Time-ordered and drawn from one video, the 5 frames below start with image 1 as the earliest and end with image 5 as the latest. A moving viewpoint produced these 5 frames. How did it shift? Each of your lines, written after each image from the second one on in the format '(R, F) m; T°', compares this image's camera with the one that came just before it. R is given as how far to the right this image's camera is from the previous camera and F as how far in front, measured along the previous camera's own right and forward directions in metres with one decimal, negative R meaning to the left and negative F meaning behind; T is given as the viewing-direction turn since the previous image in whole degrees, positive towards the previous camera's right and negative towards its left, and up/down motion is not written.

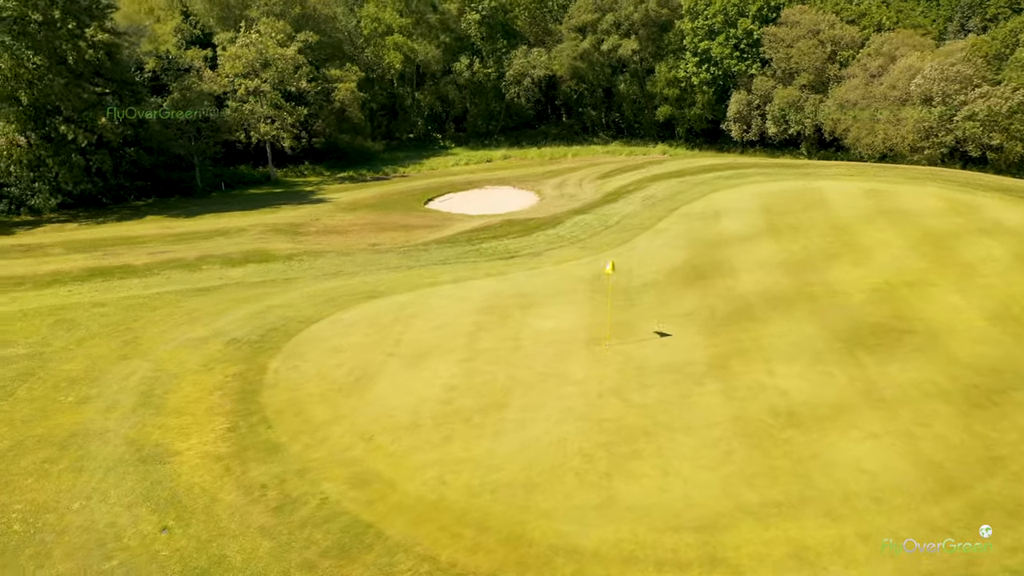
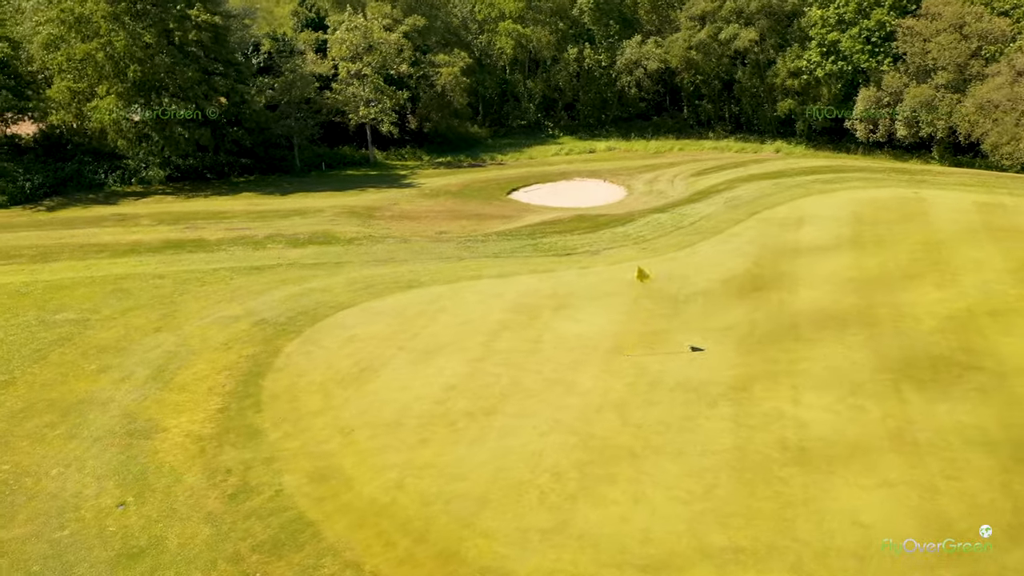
(+2.8, +0.9) m; -9°
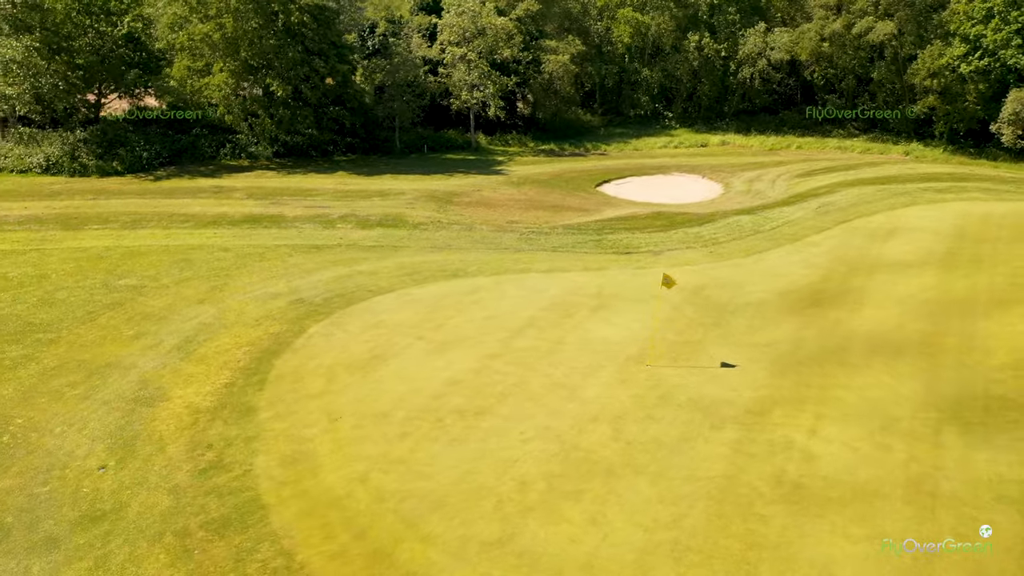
(+2.8, +0.7) m; -10°
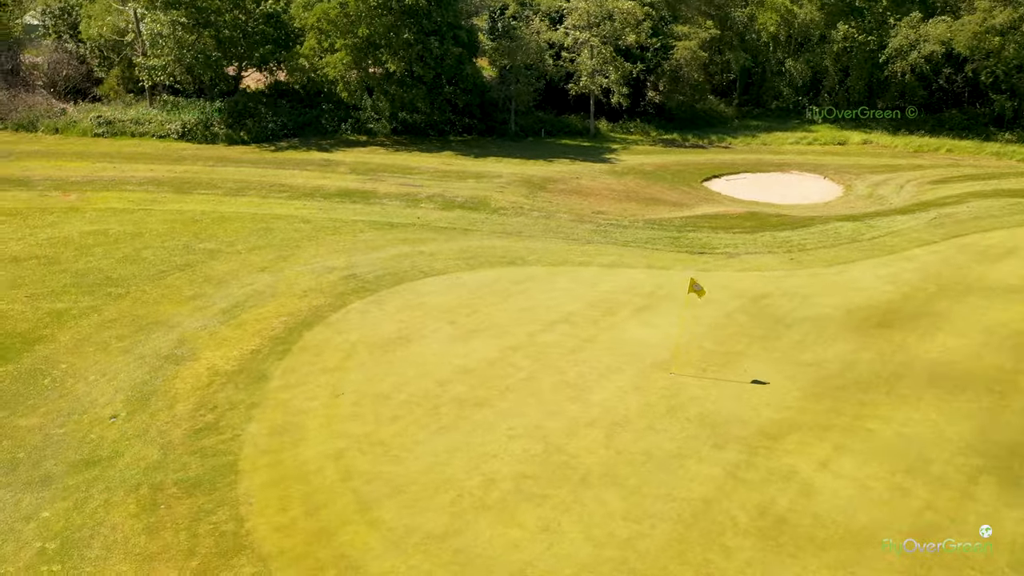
(+2.9, +0.6) m; -11°
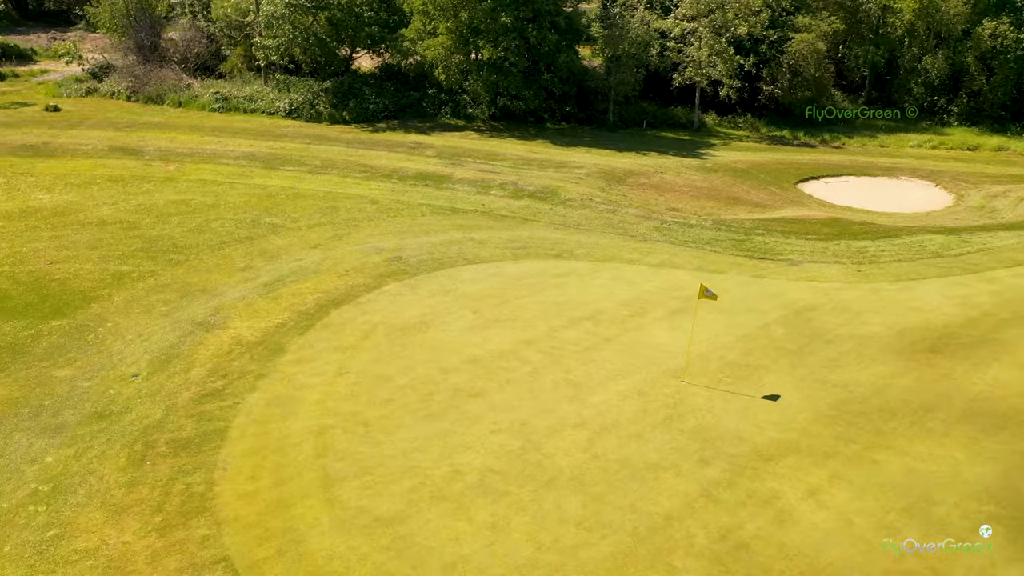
(+2.6, +0.3) m; -9°
